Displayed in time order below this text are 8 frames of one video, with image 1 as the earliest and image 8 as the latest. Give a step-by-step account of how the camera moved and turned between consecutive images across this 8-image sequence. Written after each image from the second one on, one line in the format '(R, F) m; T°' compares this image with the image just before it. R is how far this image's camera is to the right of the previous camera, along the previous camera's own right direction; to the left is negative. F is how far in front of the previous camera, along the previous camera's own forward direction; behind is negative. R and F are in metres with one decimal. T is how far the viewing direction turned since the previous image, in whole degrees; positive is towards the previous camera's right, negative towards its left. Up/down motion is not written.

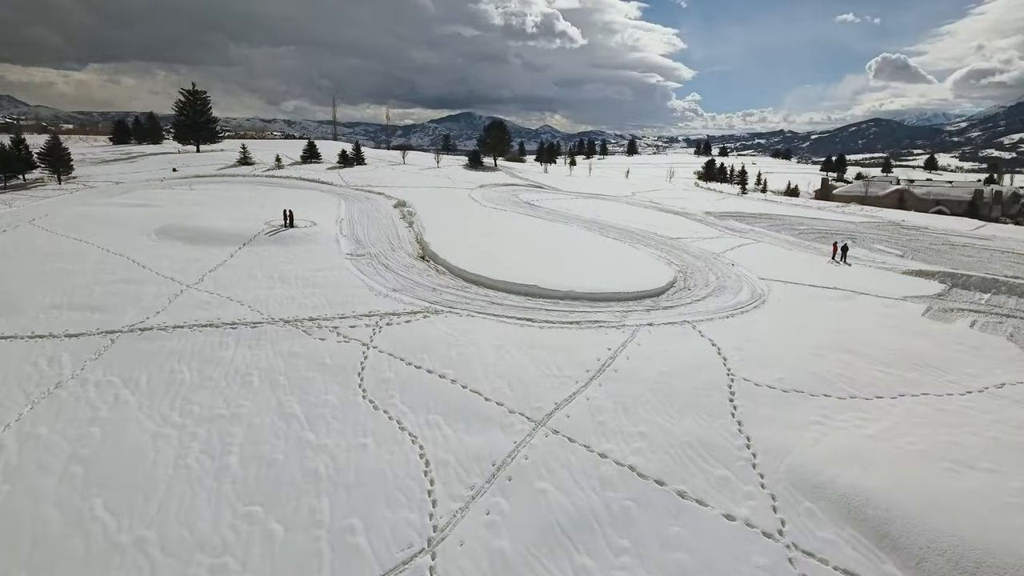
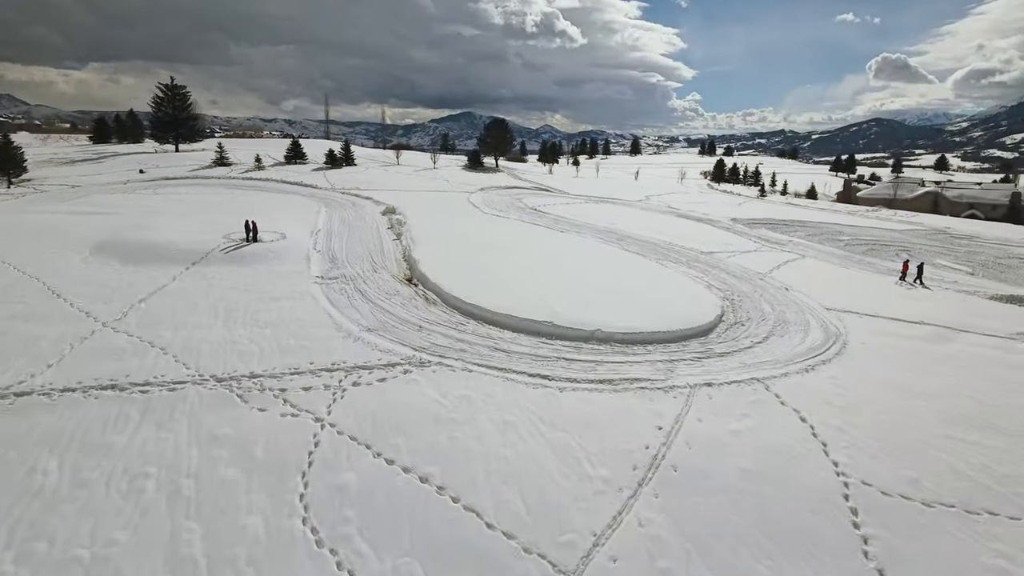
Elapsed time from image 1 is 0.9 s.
(-0.2, +4.0) m; 0°
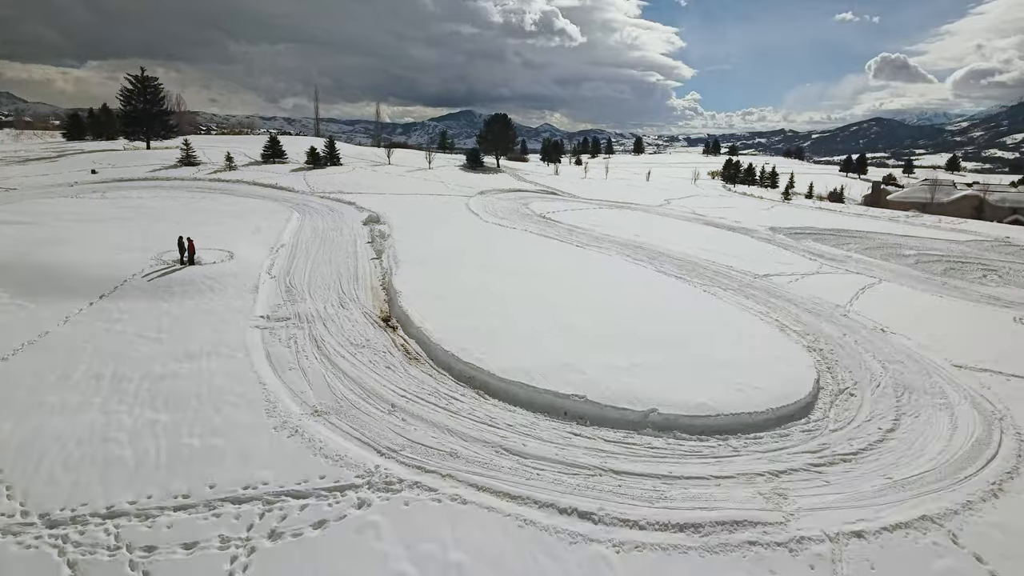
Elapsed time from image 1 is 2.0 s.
(-0.3, +4.6) m; 0°
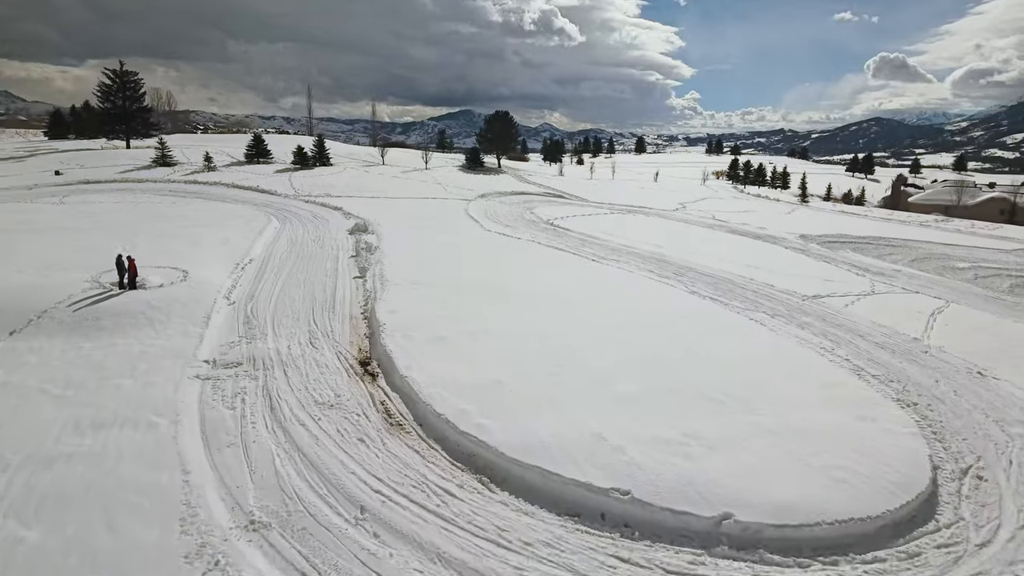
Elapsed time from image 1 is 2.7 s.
(-0.2, +2.8) m; 0°
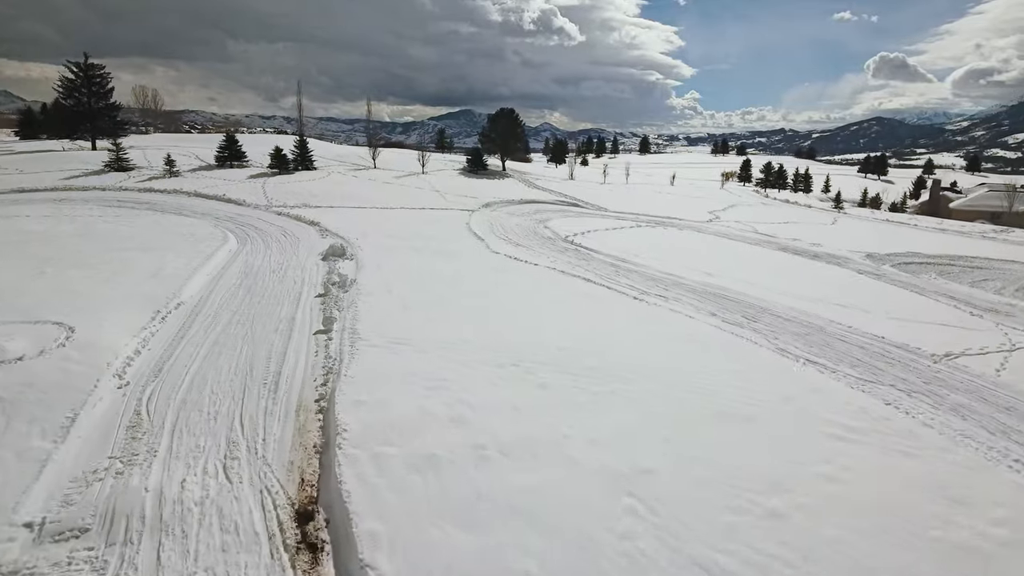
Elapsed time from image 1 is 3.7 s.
(-0.5, +4.4) m; 0°
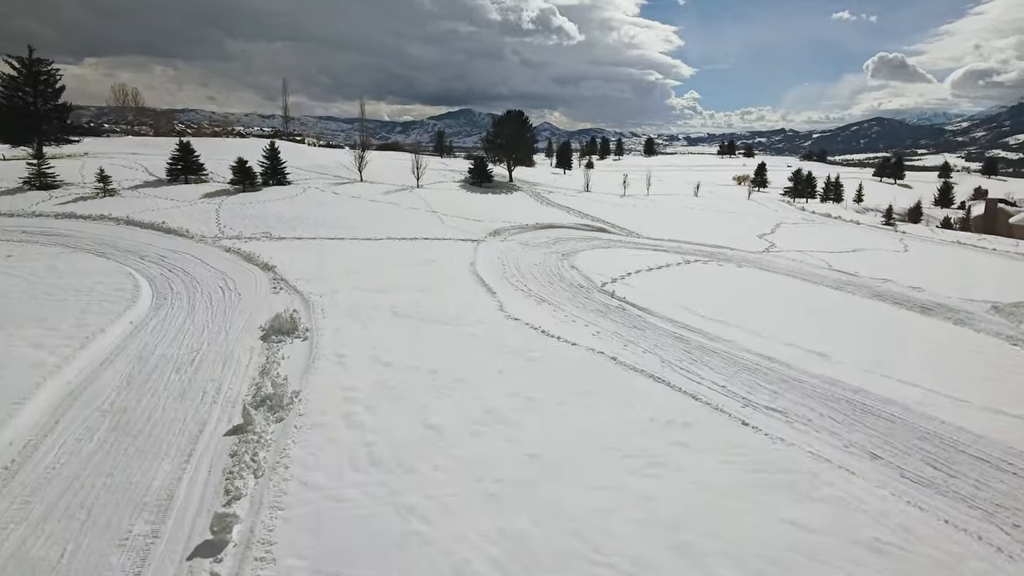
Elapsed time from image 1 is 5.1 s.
(-0.6, +5.4) m; 0°
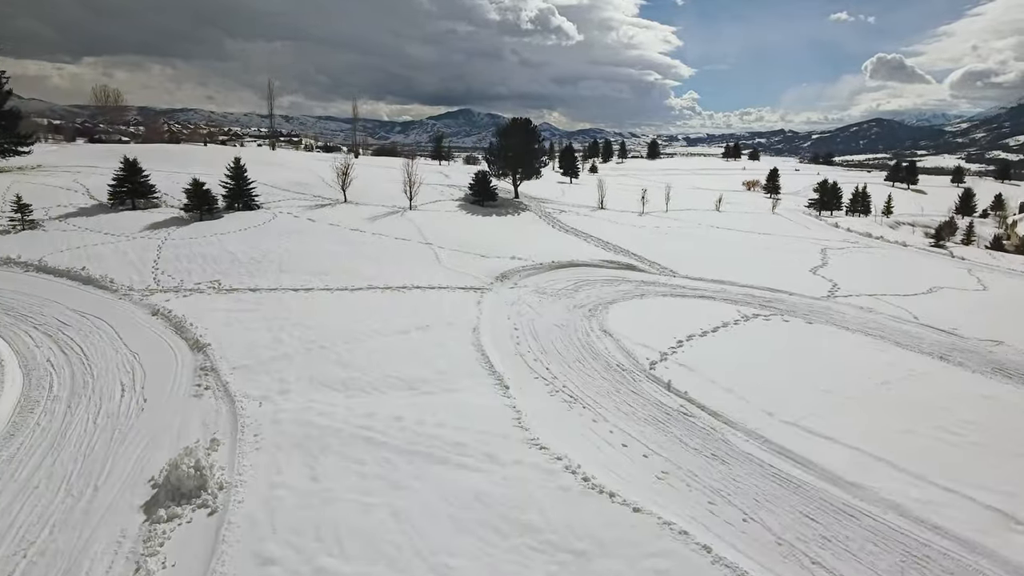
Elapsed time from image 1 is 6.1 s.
(-0.4, +4.3) m; 0°
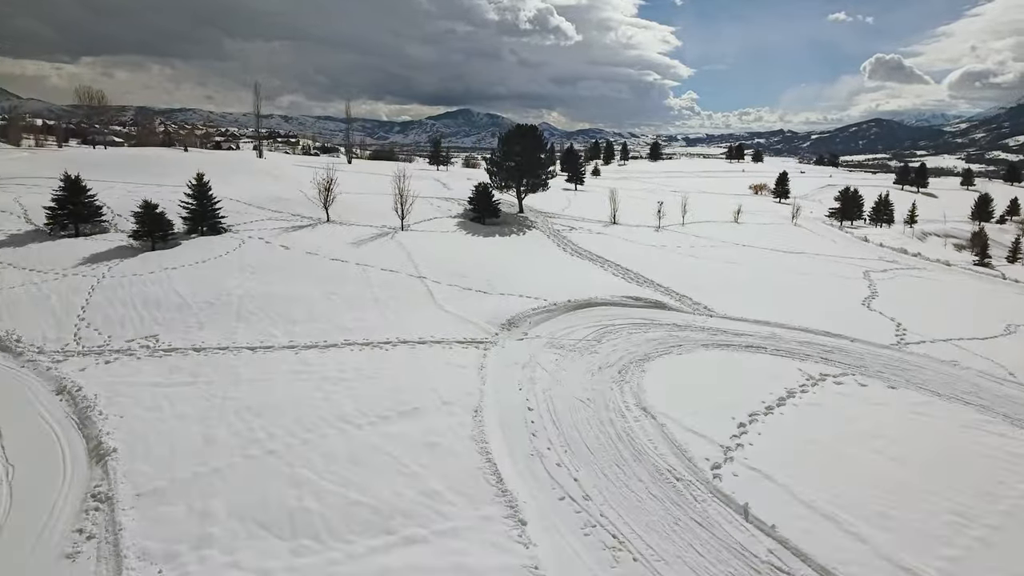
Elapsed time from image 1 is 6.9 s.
(-0.3, +3.2) m; 0°
